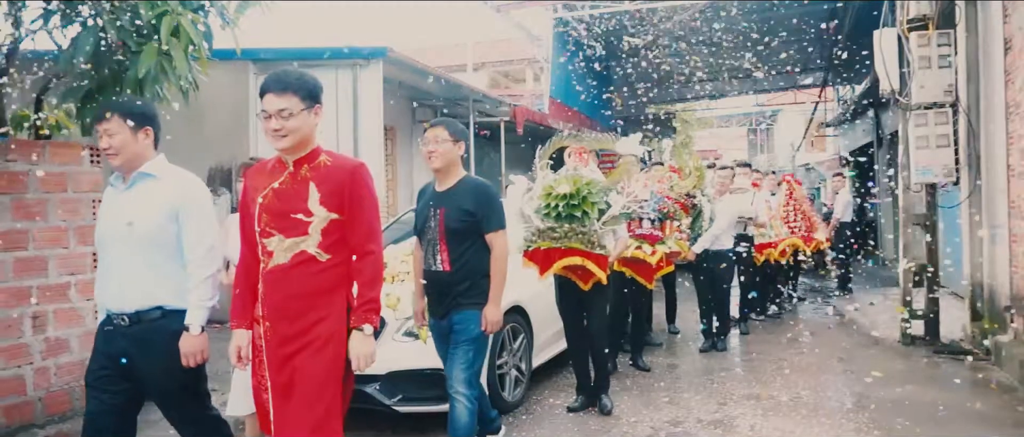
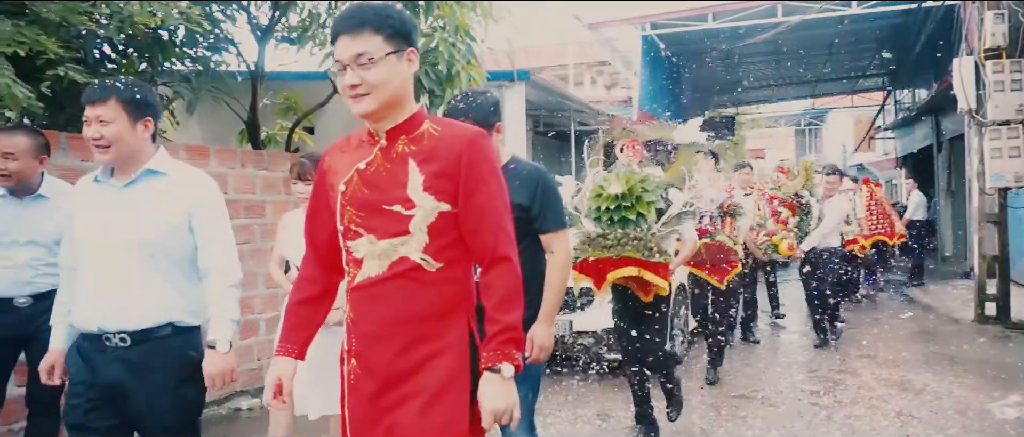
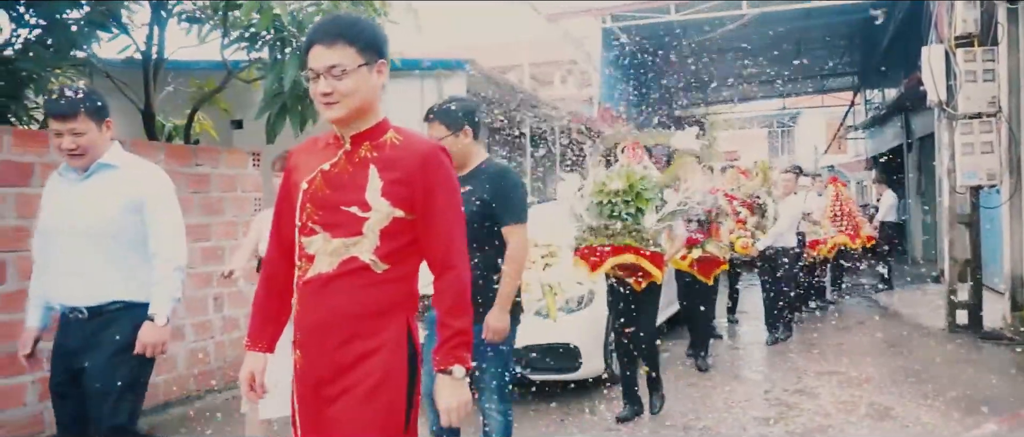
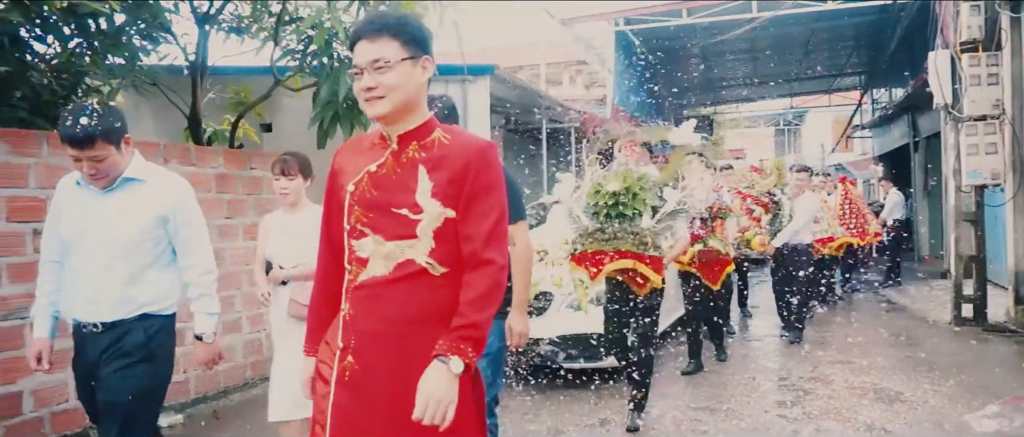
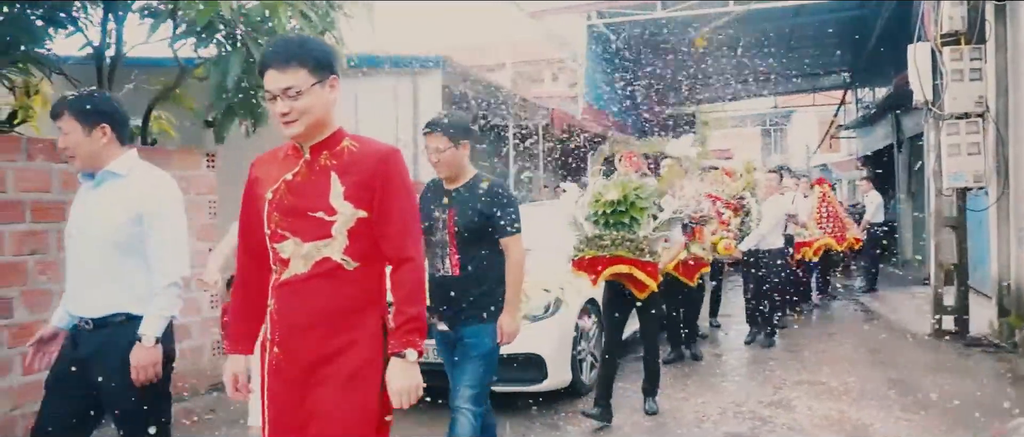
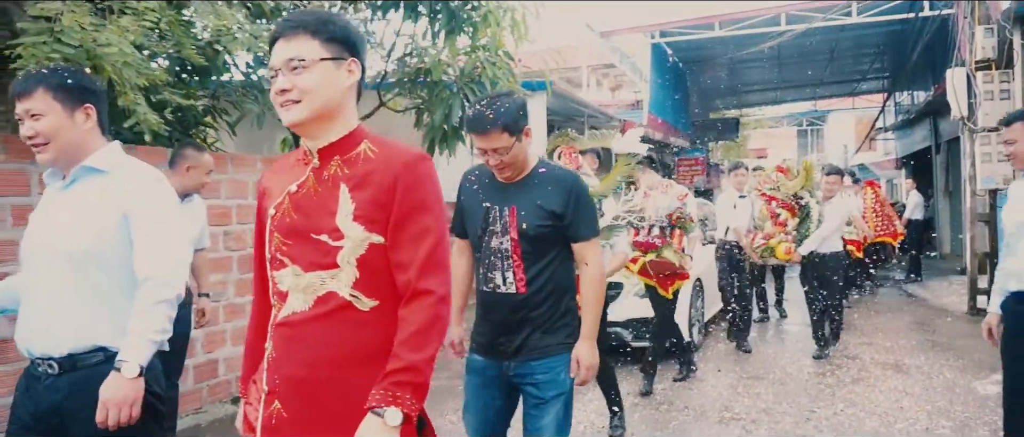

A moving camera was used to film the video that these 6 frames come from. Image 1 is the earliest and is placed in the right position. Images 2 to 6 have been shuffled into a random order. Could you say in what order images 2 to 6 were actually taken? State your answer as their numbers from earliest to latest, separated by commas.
5, 3, 4, 2, 6
